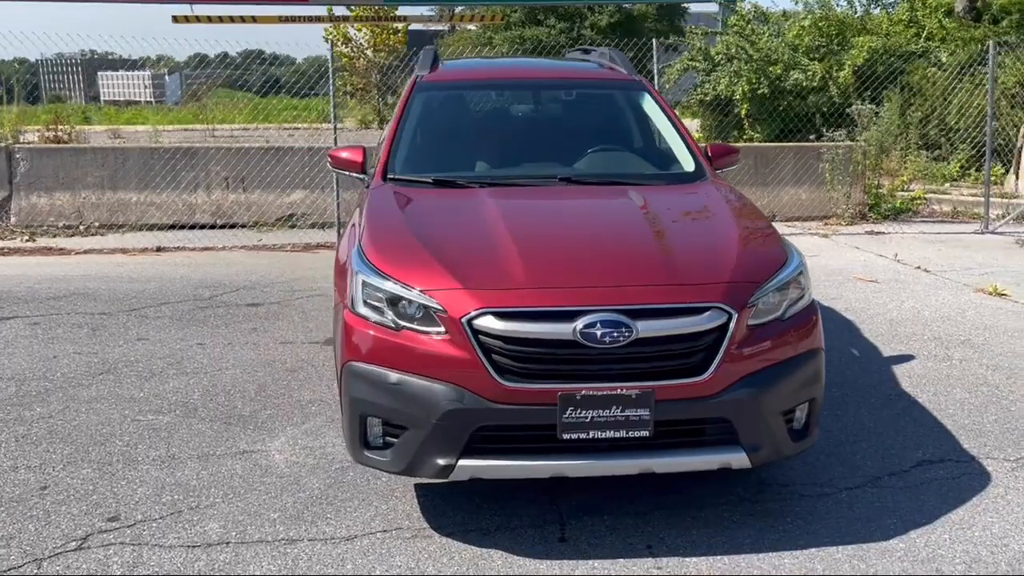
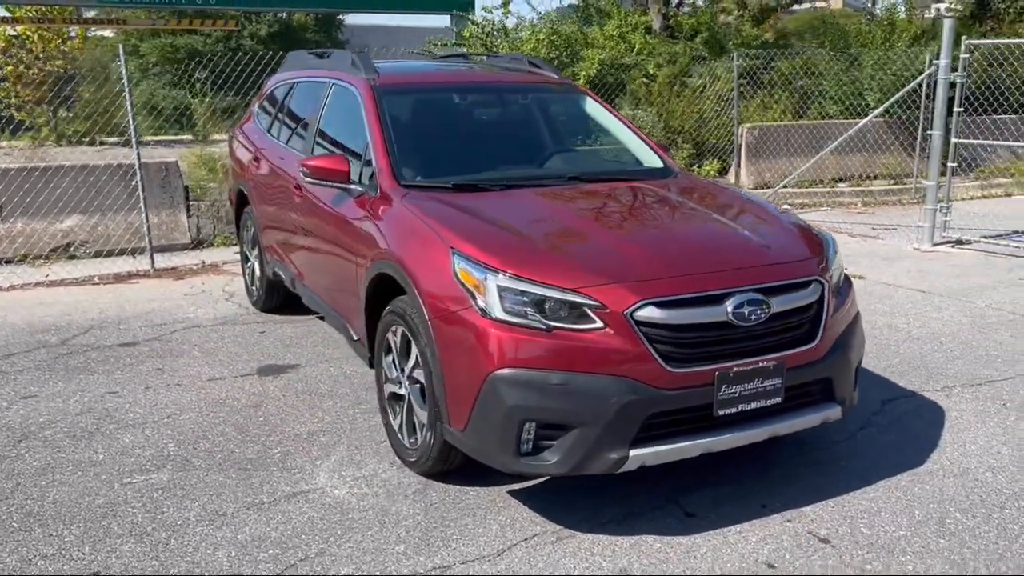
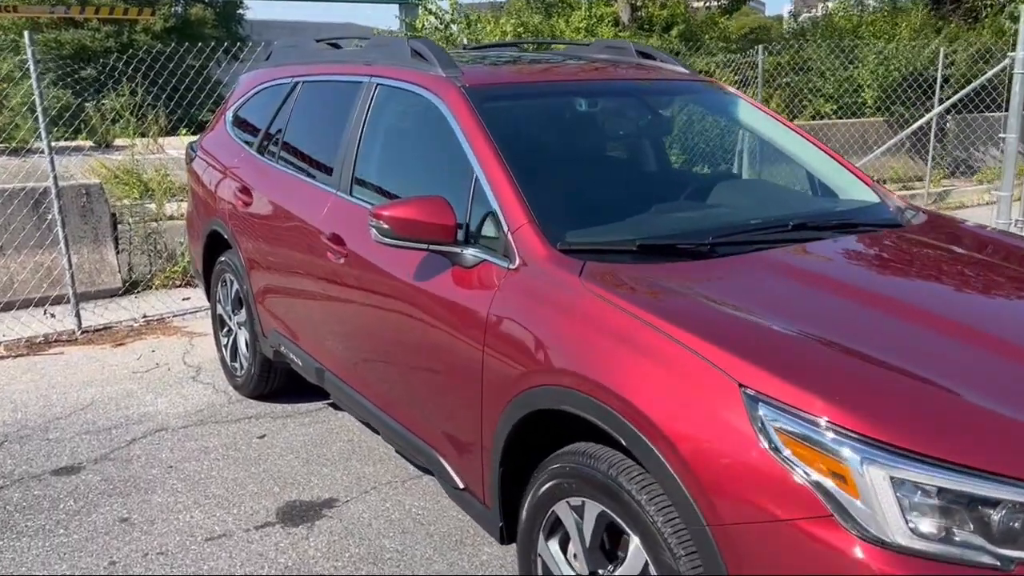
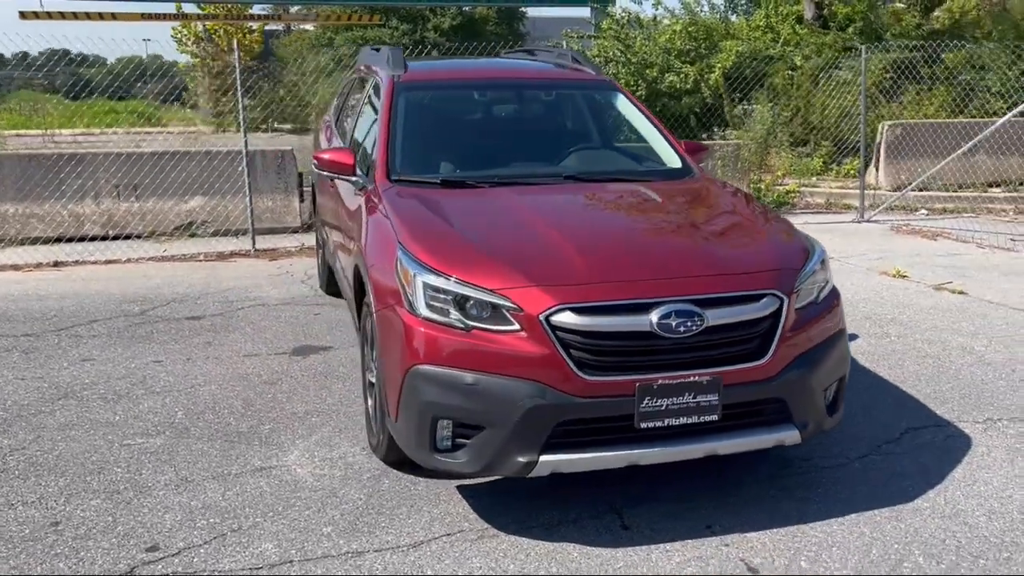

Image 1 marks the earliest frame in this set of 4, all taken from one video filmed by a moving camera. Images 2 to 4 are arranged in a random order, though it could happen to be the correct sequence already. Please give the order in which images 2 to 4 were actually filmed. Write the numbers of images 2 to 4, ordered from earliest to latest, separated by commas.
4, 2, 3
